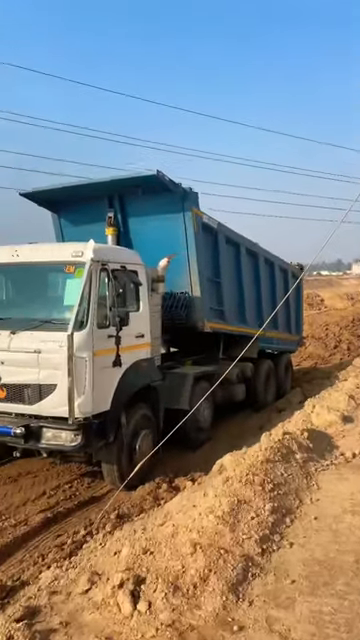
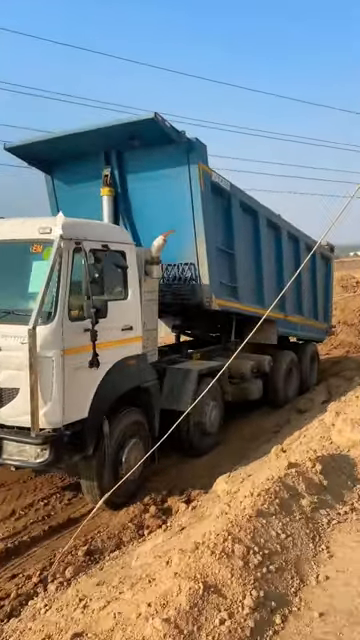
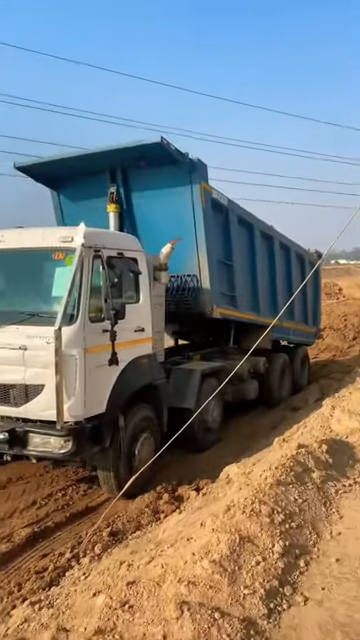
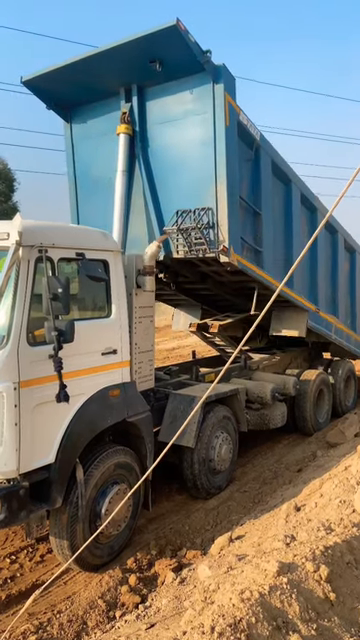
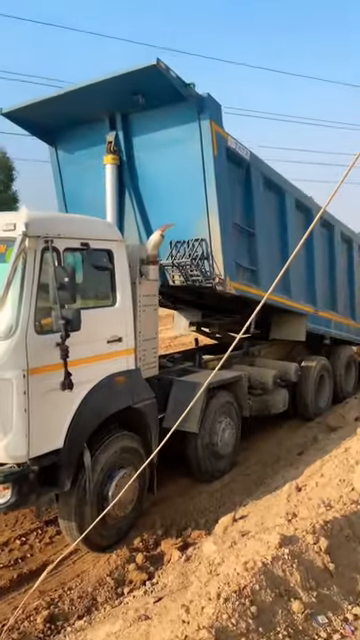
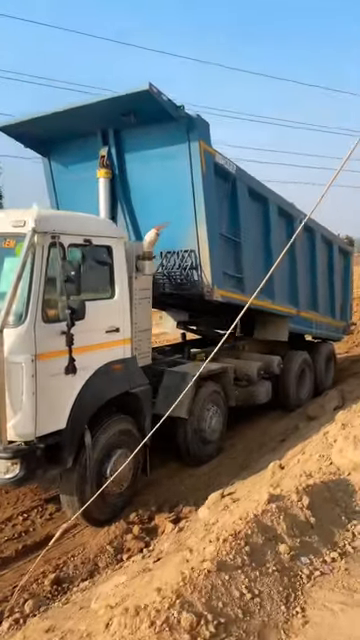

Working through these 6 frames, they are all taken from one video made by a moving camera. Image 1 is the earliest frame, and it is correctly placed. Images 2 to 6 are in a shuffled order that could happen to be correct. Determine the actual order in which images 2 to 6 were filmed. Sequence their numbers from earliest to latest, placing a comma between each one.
3, 2, 6, 5, 4
